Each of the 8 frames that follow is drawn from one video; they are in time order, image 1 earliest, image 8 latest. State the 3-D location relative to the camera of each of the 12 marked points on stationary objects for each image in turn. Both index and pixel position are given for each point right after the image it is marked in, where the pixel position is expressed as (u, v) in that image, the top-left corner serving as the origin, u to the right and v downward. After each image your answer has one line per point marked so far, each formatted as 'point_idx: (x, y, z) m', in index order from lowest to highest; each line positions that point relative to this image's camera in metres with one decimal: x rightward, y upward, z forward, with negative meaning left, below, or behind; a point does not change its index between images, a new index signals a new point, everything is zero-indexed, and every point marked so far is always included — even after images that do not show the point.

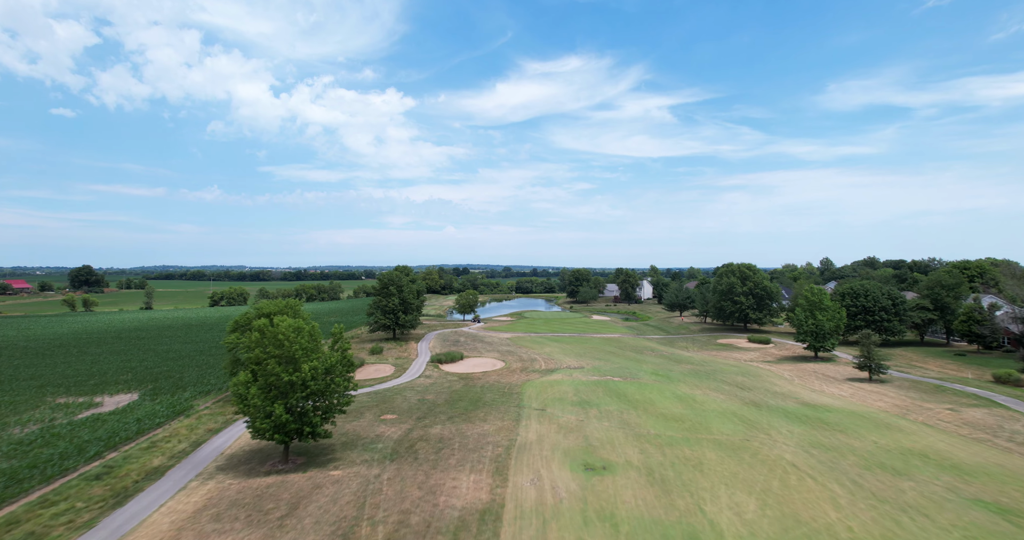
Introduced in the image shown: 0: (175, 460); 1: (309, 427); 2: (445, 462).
0: (-14.4, -8.1, +18.8) m
1: (-8.5, -6.6, +18.5) m
2: (-3.1, -8.7, +19.9) m
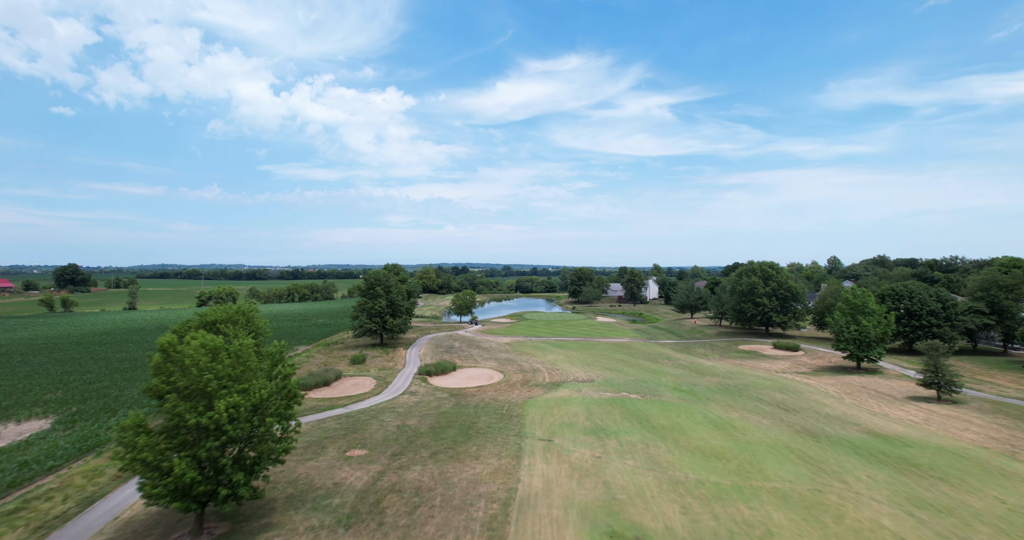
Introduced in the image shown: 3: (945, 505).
0: (-14.4, -8.0, +13.5) m
1: (-8.6, -6.5, +13.2) m
2: (-3.1, -8.6, +14.6) m
3: (+14.8, -8.0, +15.1) m
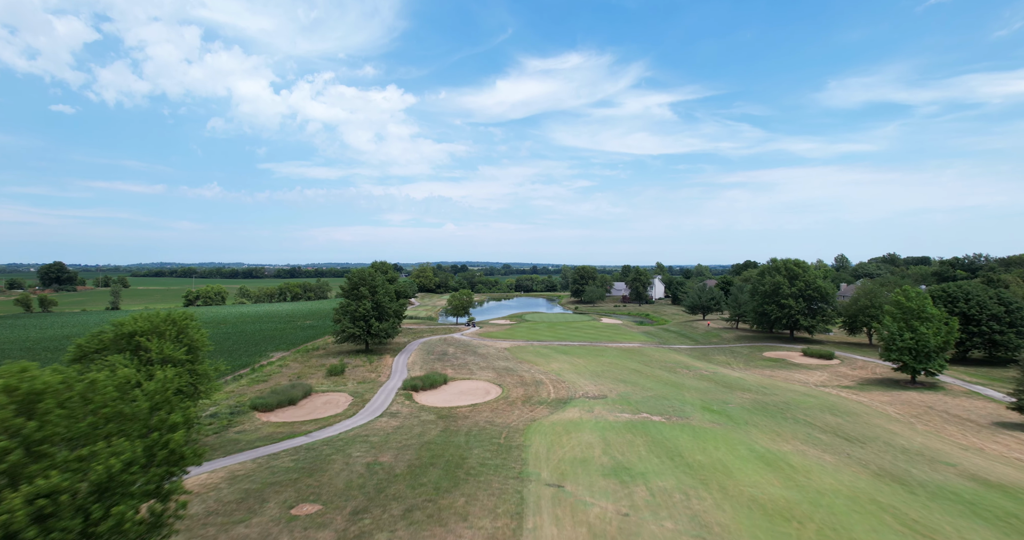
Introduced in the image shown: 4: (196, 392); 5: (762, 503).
0: (-14.4, -8.0, +8.4) m
1: (-8.6, -6.4, +8.1) m
2: (-3.1, -8.6, +9.5) m
3: (+14.8, -8.0, +10.0) m
4: (-14.1, -5.5, +19.7) m
5: (+9.4, -8.7, +16.6) m
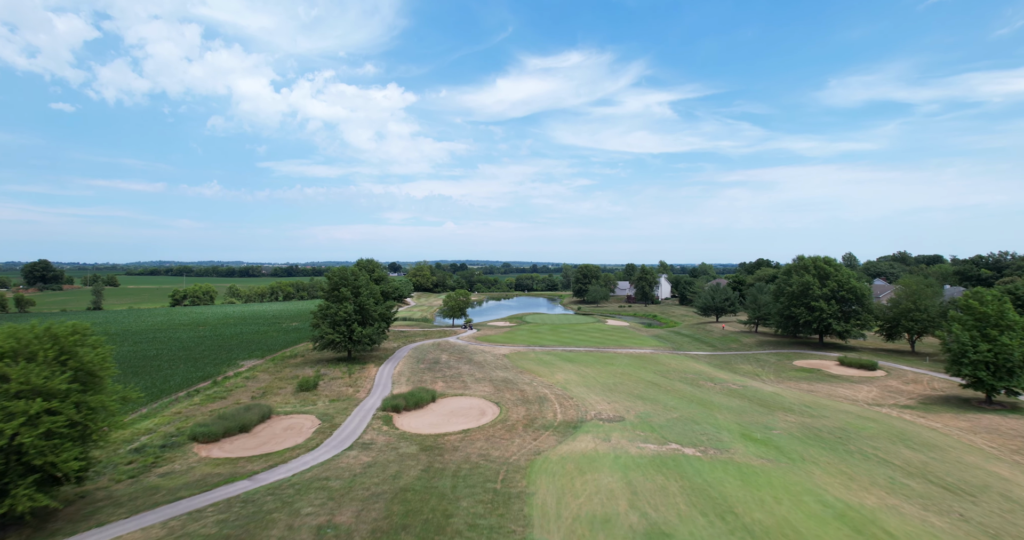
0: (-14.5, -7.9, +3.4) m
1: (-8.6, -6.4, +3.0) m
2: (-3.1, -8.5, +4.4) m
3: (+14.8, -8.0, +4.9) m
4: (-14.2, -5.4, +14.7) m
5: (+9.4, -8.7, +11.6) m
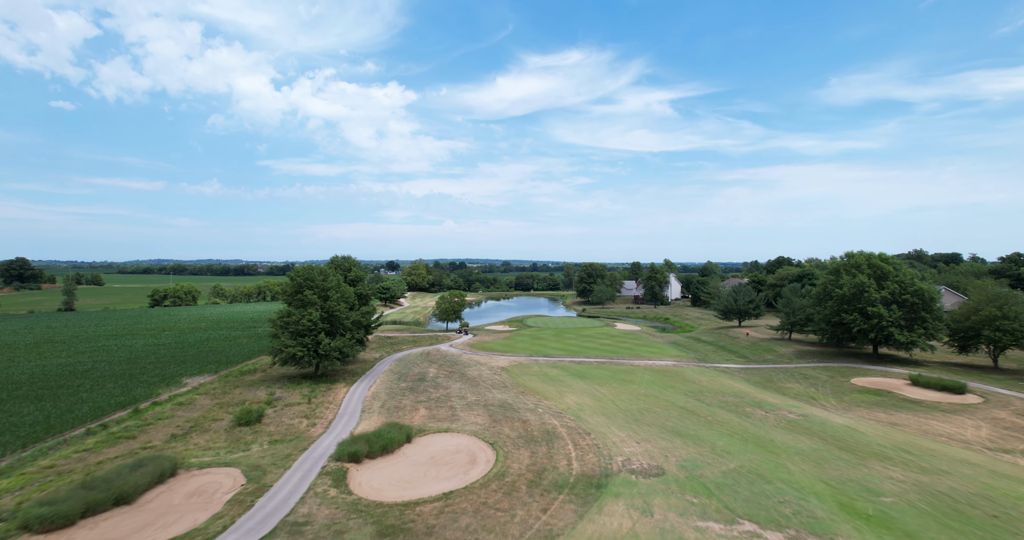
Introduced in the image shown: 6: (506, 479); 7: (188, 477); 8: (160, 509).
0: (-14.5, -8.0, -3.8) m
1: (-8.6, -6.5, -4.1) m
2: (-3.2, -8.6, -2.7) m
3: (+14.8, -8.0, -2.2) m
4: (-14.2, -5.4, +7.5) m
5: (+9.3, -8.7, +4.4) m
6: (-0.2, -9.1, +19.4) m
7: (-13.4, -8.5, +18.1) m
8: (-12.8, -8.6, +15.8) m
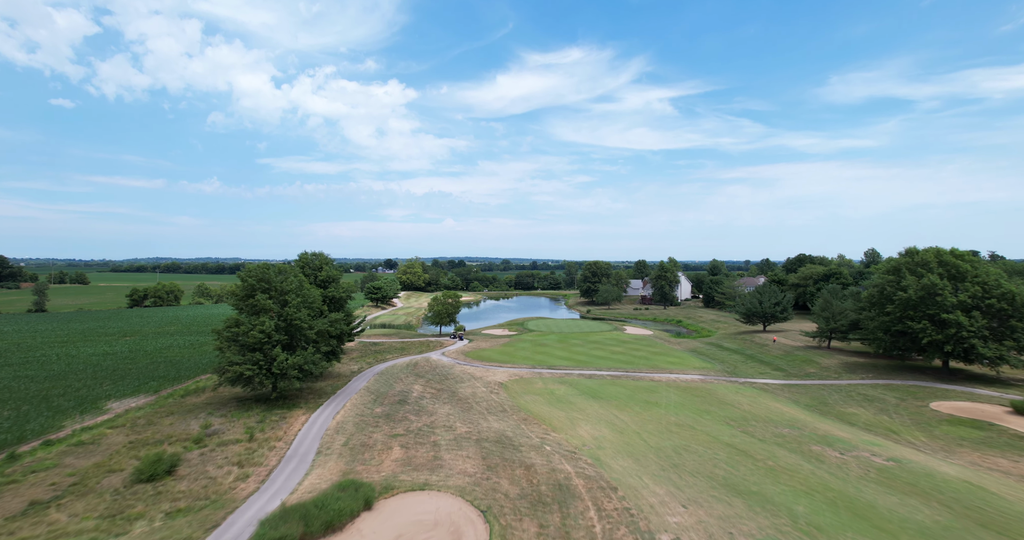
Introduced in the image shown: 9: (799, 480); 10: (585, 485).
0: (-14.5, -8.0, -10.2) m
1: (-8.6, -6.5, -10.6) m
2: (-3.2, -8.6, -9.2) m
3: (+14.8, -8.1, -8.7) m
4: (-14.2, -5.4, +1.1) m
5: (+9.3, -8.7, -2.0) m
6: (-0.2, -9.1, +12.9) m
7: (-13.4, -8.5, +11.6) m
8: (-12.8, -8.6, +9.3) m
9: (+12.3, -9.1, +19.3) m
10: (+3.3, -9.2, +19.2) m
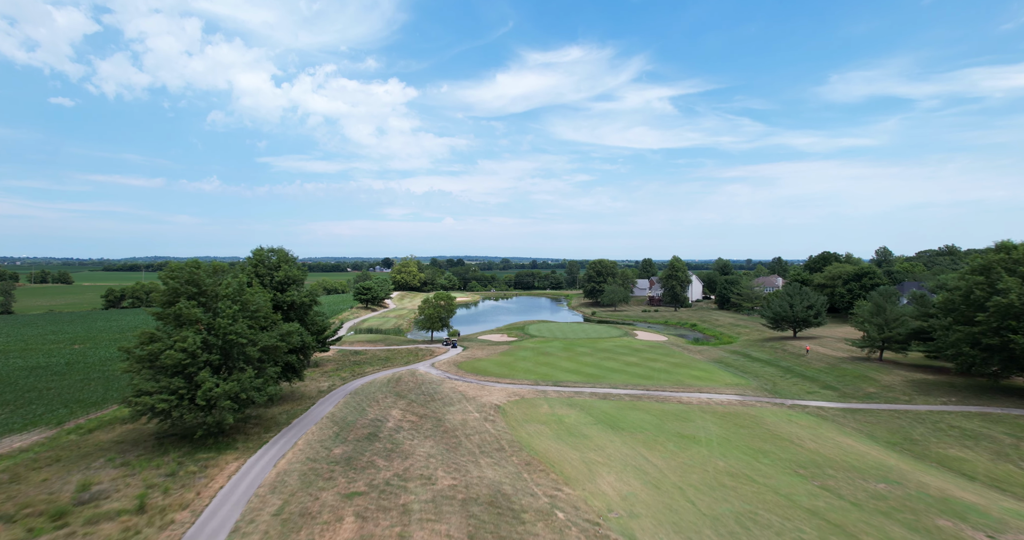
0: (-14.5, -8.1, -16.9) m
1: (-8.7, -6.6, -17.2) m
2: (-3.2, -8.7, -15.8) m
3: (+14.7, -8.1, -15.3) m
4: (-14.2, -5.5, -5.6) m
5: (+9.3, -8.8, -8.6) m
6: (-0.3, -9.1, +6.3) m
7: (-13.4, -8.5, +5.0) m
8: (-12.8, -8.6, +2.7) m
9: (+12.3, -9.0, +12.7) m
10: (+3.3, -9.1, +12.6) m
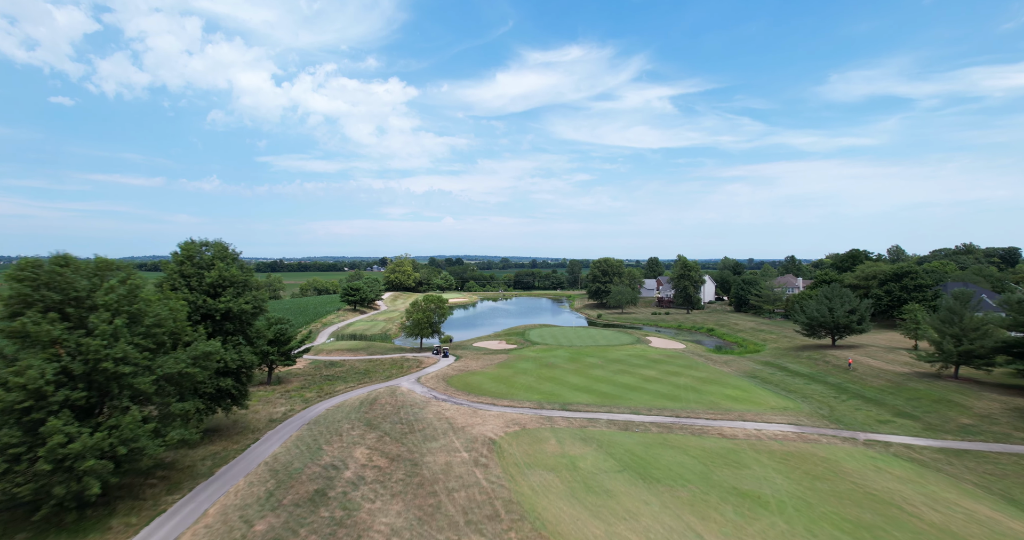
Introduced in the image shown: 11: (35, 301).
0: (-14.6, -8.1, -23.6) m
1: (-8.7, -6.6, -24.0) m
2: (-3.3, -8.7, -22.5) m
3: (+14.7, -8.1, -22.0) m
4: (-14.3, -5.4, -12.3) m
5: (+9.2, -8.8, -15.4) m
6: (-0.3, -9.0, -0.4) m
7: (-13.5, -8.5, -1.8) m
8: (-12.9, -8.6, -4.0) m
9: (+12.2, -9.0, +6.0) m
10: (+3.2, -9.1, +5.8) m
11: (-17.0, -1.1, +16.1) m
